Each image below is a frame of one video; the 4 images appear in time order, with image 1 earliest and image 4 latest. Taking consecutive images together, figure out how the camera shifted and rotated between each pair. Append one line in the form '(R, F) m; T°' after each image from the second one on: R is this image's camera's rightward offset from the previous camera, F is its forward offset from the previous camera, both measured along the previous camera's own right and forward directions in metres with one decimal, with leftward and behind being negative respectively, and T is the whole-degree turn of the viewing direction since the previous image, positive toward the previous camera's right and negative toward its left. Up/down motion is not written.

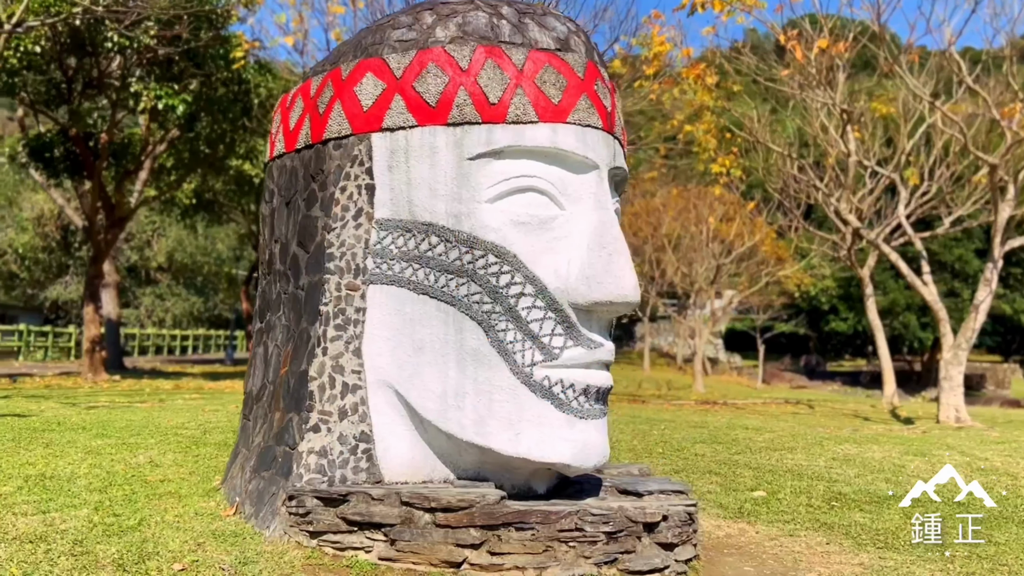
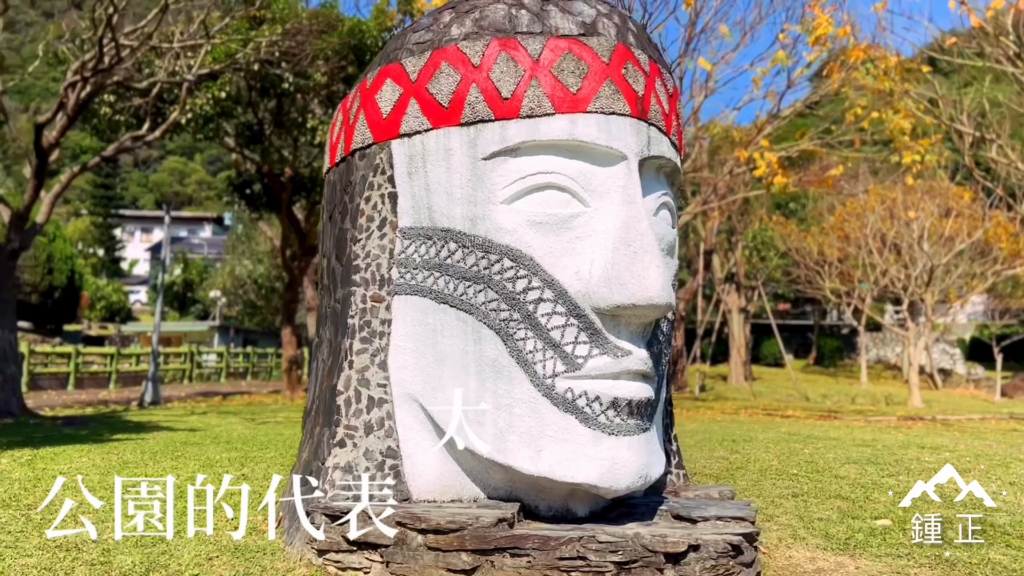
(+1.1, +0.5) m; -14°
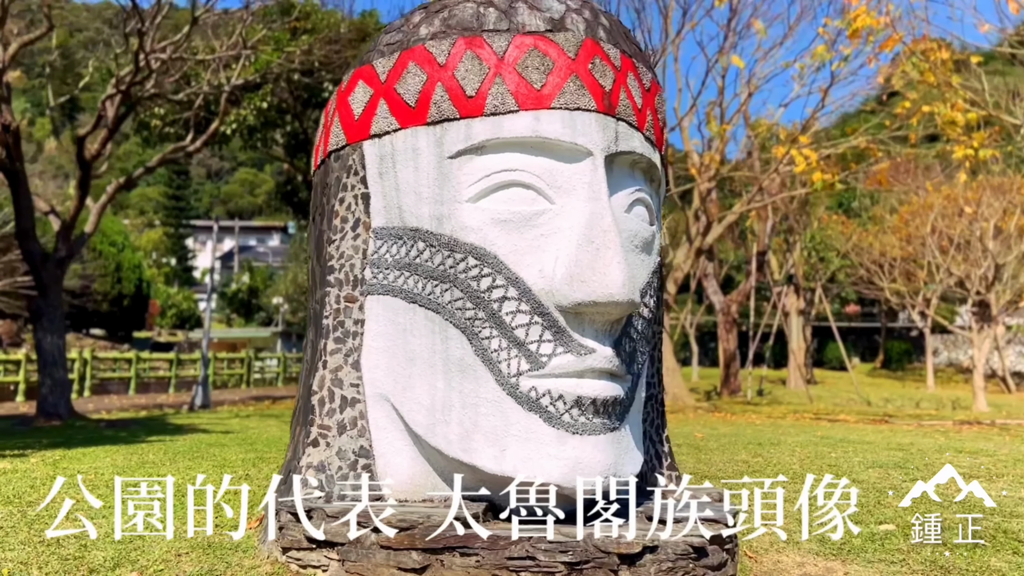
(+0.5, 0.0) m; -4°
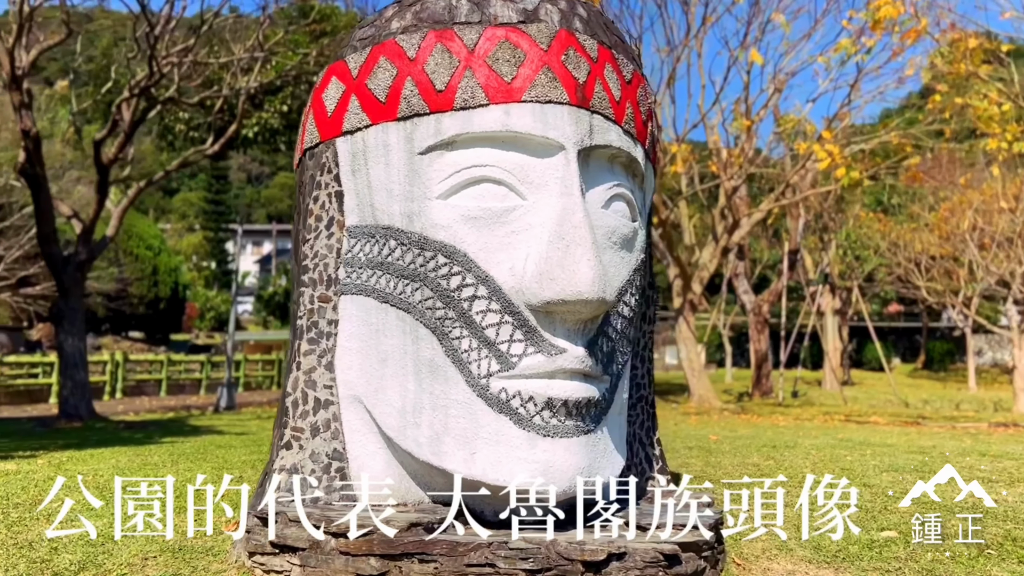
(+0.4, +0.1) m; -2°
